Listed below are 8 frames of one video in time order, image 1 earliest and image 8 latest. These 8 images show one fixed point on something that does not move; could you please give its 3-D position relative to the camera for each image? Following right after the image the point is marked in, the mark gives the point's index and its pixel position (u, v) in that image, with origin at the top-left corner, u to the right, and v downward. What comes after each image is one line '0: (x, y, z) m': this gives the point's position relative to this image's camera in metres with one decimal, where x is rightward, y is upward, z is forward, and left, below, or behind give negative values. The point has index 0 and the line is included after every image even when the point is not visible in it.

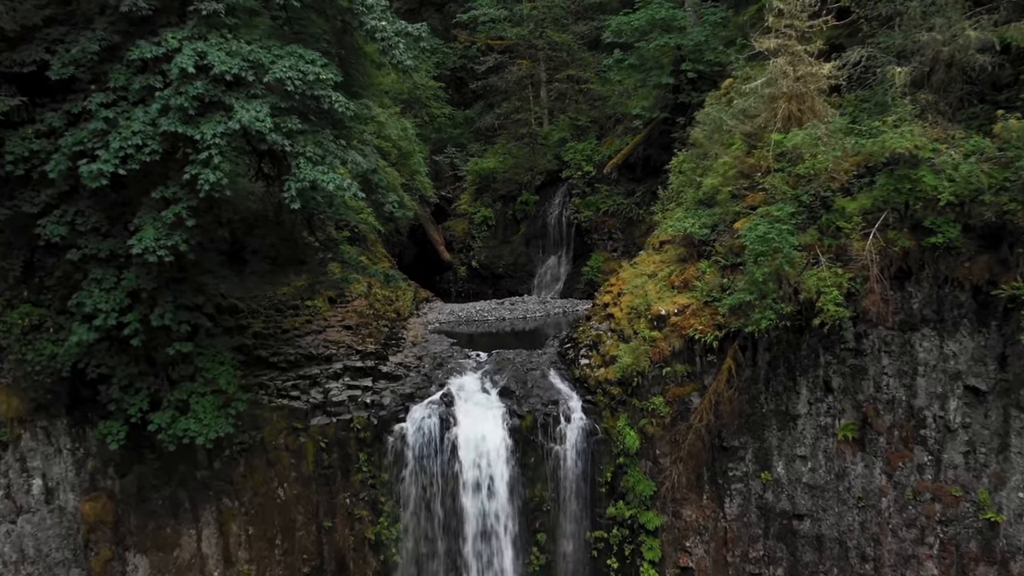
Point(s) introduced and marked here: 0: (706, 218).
0: (+3.3, +1.2, +9.0) m
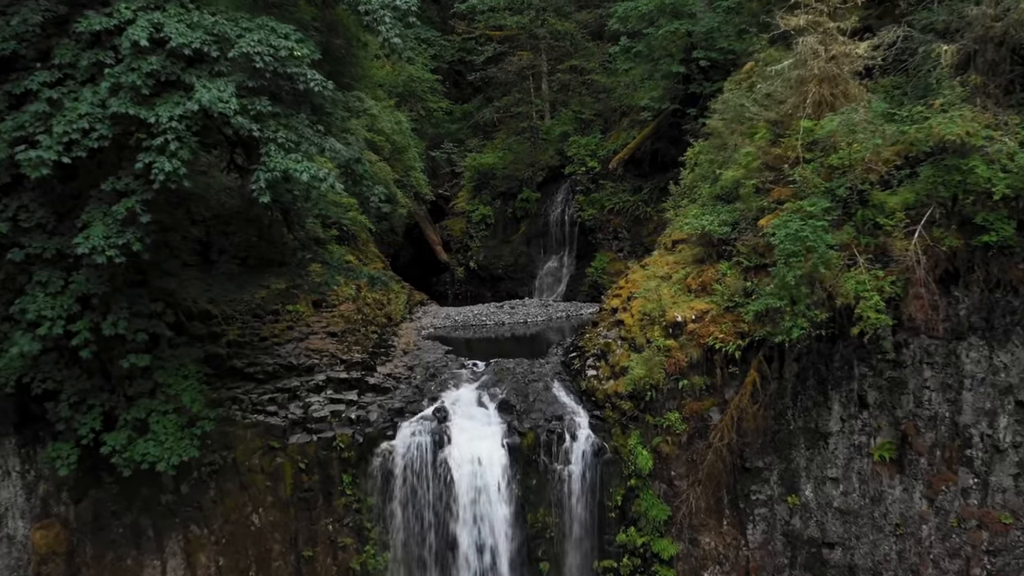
0: (+3.3, +1.1, +8.2) m
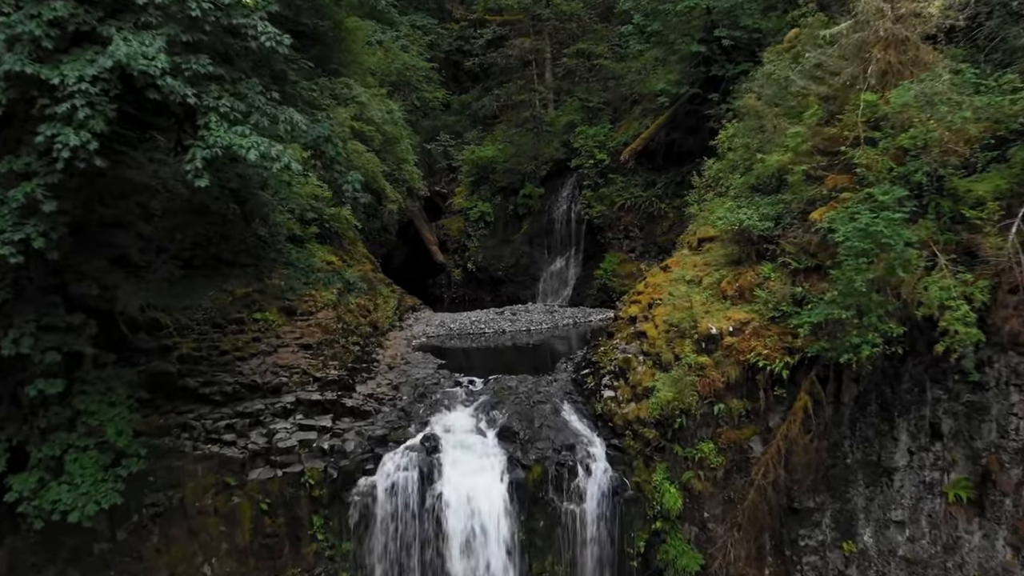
0: (+3.3, +1.0, +7.0) m
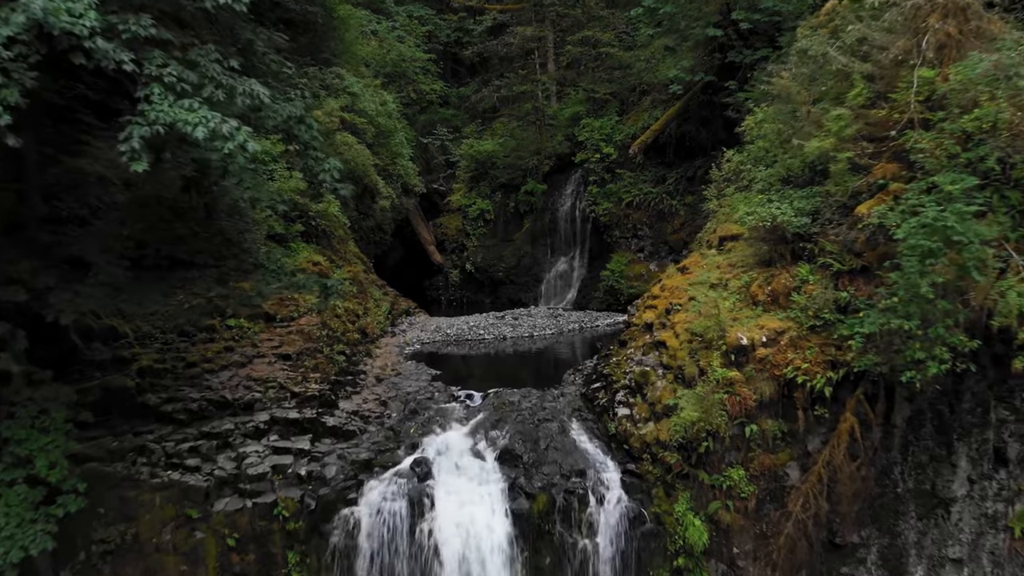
0: (+3.4, +1.0, +6.2) m
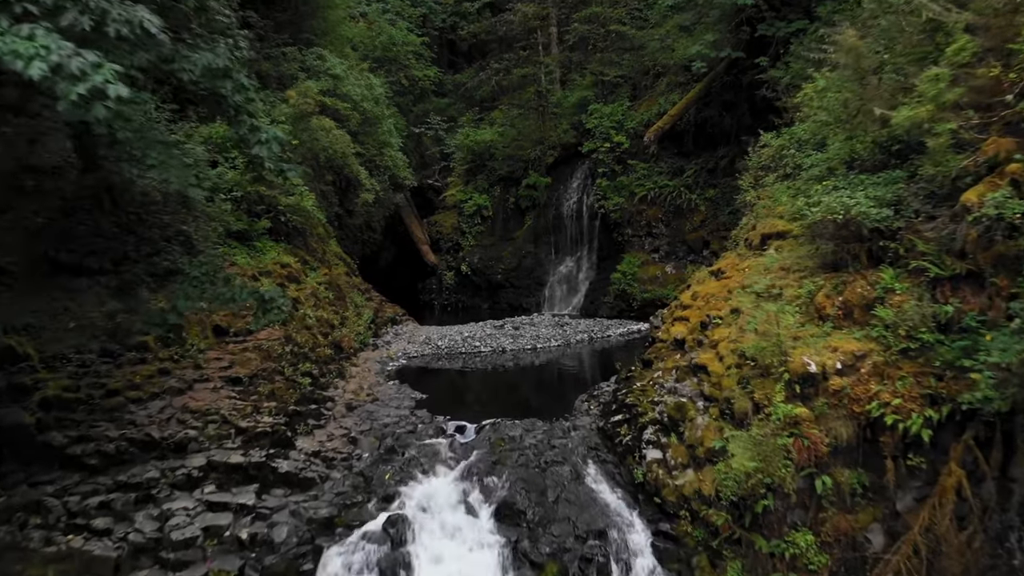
0: (+3.4, +0.9, +4.9) m
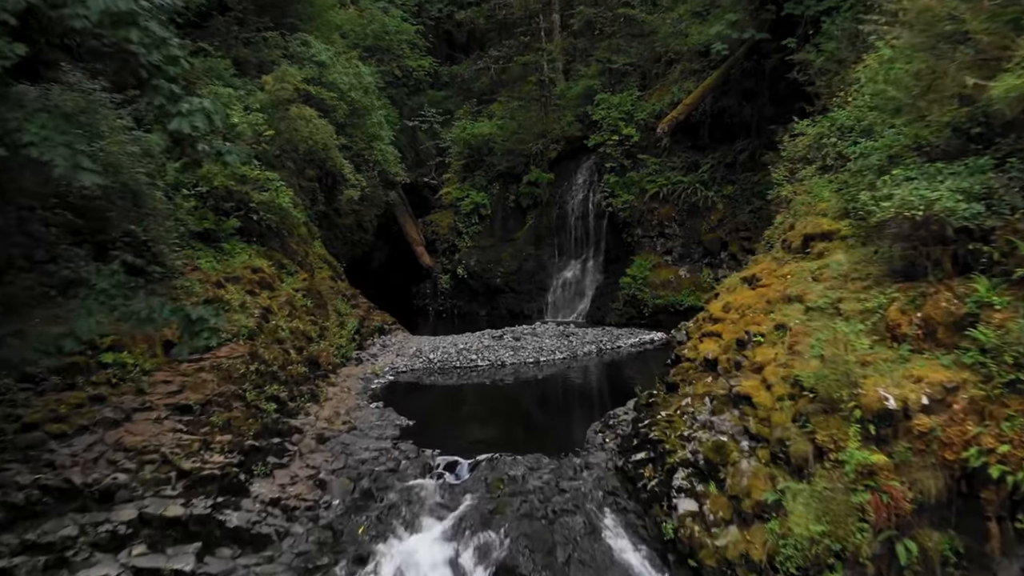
0: (+3.4, +0.8, +4.0) m
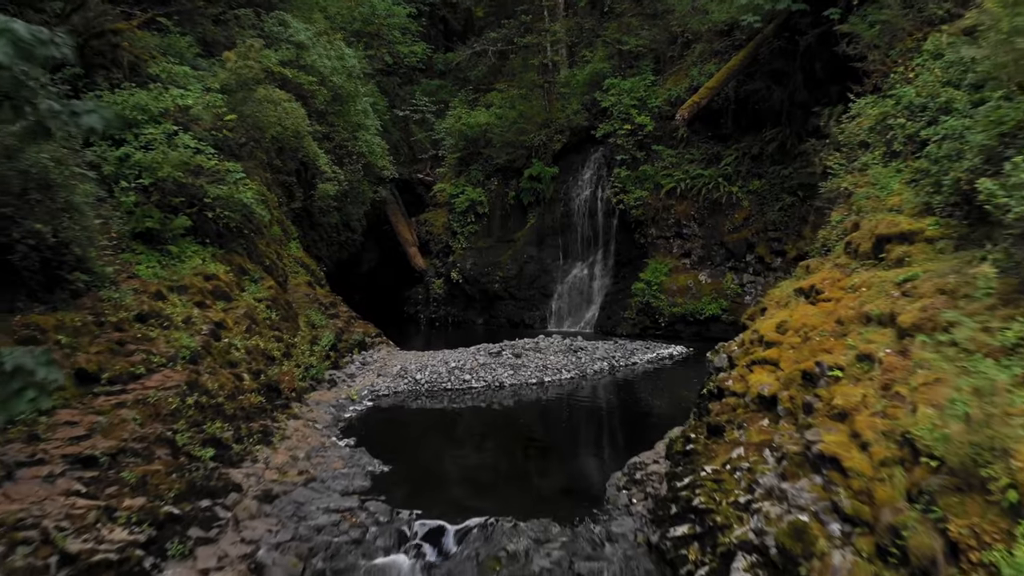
0: (+3.4, +0.7, +2.9) m
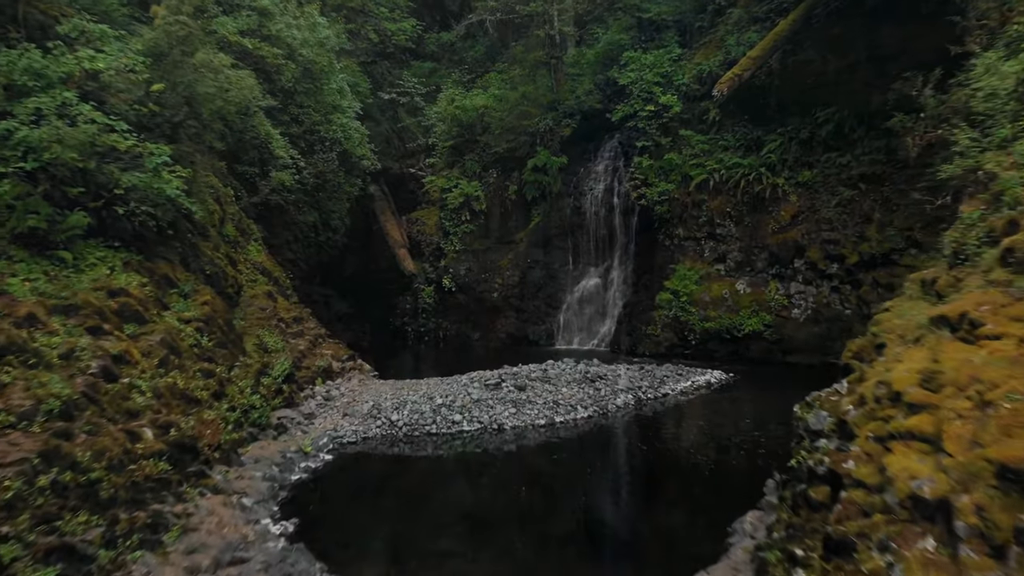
0: (+3.4, +0.5, +1.5) m
